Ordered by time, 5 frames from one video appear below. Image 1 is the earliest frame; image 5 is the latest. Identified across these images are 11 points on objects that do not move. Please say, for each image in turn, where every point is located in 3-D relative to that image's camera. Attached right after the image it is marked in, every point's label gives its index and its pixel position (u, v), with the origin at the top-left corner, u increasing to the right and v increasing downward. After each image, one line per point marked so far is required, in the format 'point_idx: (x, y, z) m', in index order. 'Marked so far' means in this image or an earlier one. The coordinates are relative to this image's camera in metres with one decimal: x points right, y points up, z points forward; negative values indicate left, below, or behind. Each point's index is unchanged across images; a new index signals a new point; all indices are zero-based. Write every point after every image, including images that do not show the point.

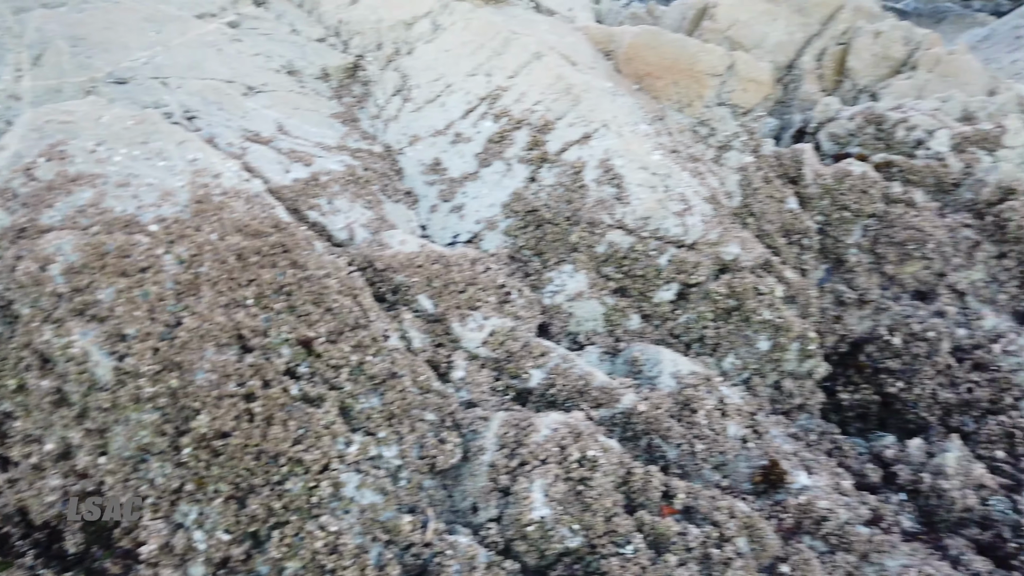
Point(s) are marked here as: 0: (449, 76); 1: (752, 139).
0: (-0.2, +0.6, +2.0) m
1: (+0.7, +0.4, +2.1) m
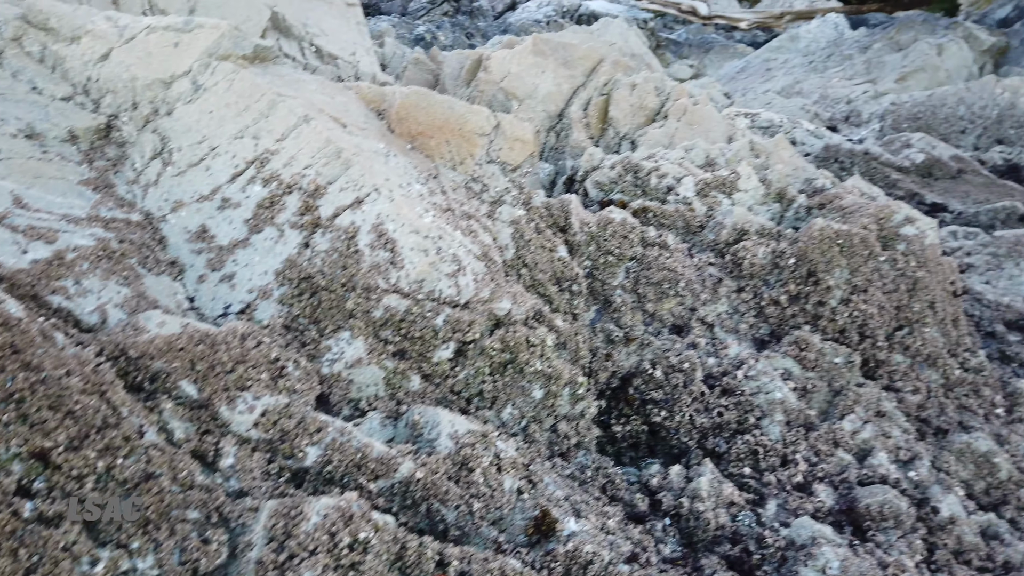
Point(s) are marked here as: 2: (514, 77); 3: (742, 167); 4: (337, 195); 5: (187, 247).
0: (-0.8, +0.4, +2.0) m
1: (0.0, +0.3, +2.3) m
2: (0.0, +0.9, +3.2) m
3: (+0.8, +0.4, +2.8) m
4: (-0.4, +0.2, +1.9) m
5: (-0.8, +0.1, +1.8) m
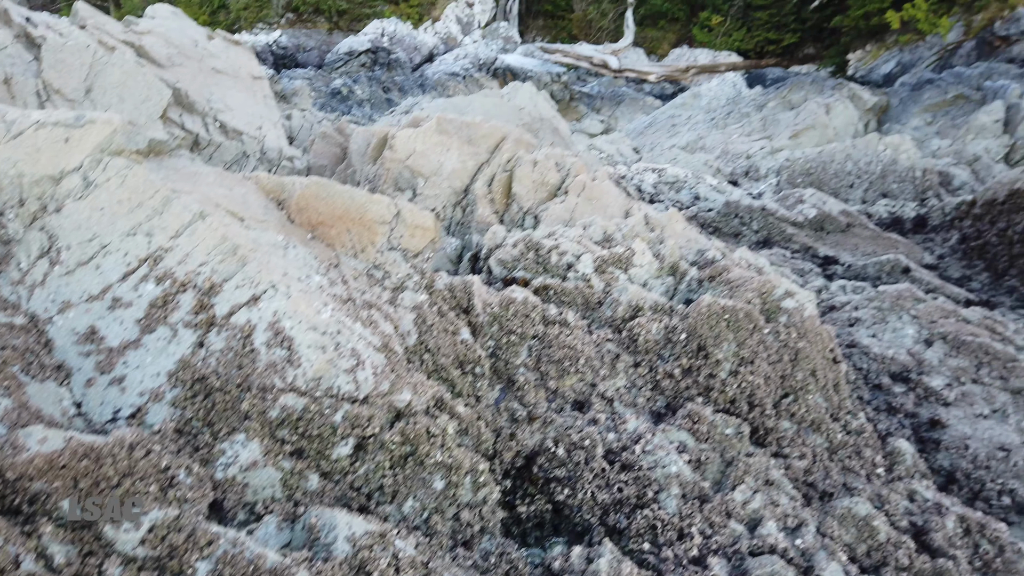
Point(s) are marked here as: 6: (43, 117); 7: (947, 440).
0: (-1.0, +0.1, +1.9) m
1: (-0.3, 0.0, +2.3) m
2: (-0.4, +0.6, +3.3) m
3: (+0.5, +0.2, +2.9) m
4: (-0.7, 0.0, +1.9) m
5: (-1.0, -0.1, +1.8) m
6: (-1.3, +0.5, +2.1) m
7: (+1.7, -0.6, +2.9) m
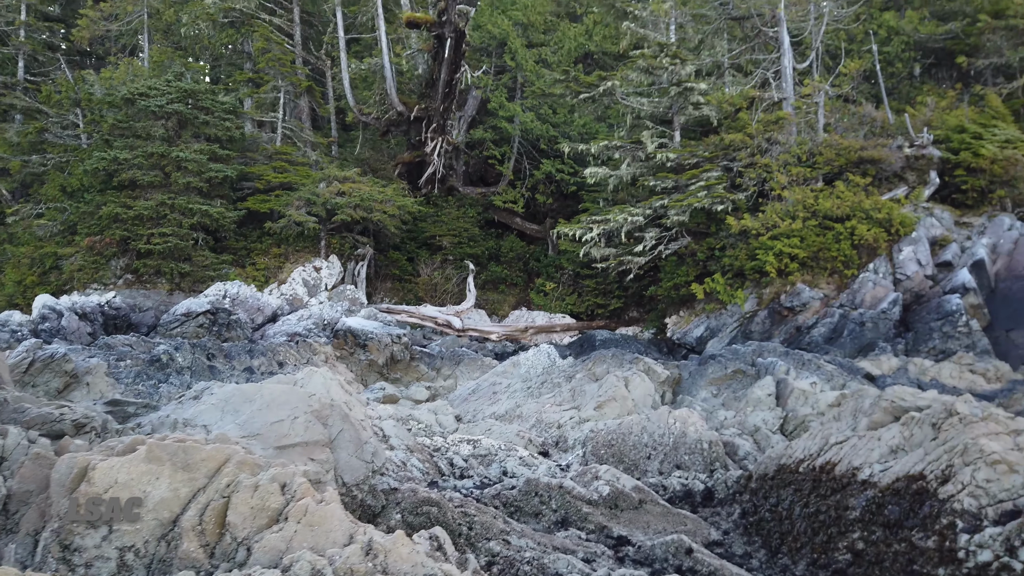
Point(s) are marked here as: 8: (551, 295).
0: (-2.0, -0.8, +1.6) m
1: (-1.3, -1.0, +2.1) m
2: (-1.6, -0.8, +3.1) m
3: (-0.6, -1.1, +2.8) m
4: (-1.6, -0.9, +1.5) m
5: (-1.9, -1.0, +1.4) m
6: (-2.2, -0.5, +1.8) m
7: (+0.6, -1.8, +2.8) m
8: (+1.0, -0.2, +19.0) m
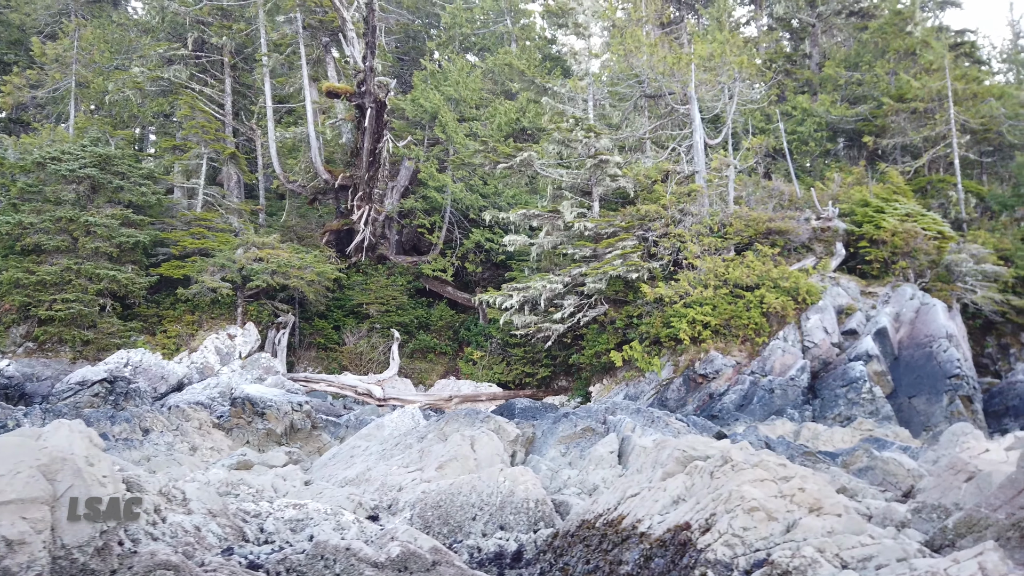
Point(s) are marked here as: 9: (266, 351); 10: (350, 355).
0: (-3.6, -0.6, +1.1) m
1: (-3.0, -0.9, +1.6) m
2: (-3.4, -0.8, +2.6) m
3: (-2.4, -1.1, +2.3) m
4: (-3.3, -0.8, +1.1) m
5: (-3.5, -0.8, +0.8) m
6: (-3.9, -0.4, +1.3) m
7: (-1.2, -1.8, +2.3) m
8: (-1.8, -1.8, +18.6) m
9: (-6.8, -1.4, +18.2) m
10: (-5.1, -1.6, +19.5) m
